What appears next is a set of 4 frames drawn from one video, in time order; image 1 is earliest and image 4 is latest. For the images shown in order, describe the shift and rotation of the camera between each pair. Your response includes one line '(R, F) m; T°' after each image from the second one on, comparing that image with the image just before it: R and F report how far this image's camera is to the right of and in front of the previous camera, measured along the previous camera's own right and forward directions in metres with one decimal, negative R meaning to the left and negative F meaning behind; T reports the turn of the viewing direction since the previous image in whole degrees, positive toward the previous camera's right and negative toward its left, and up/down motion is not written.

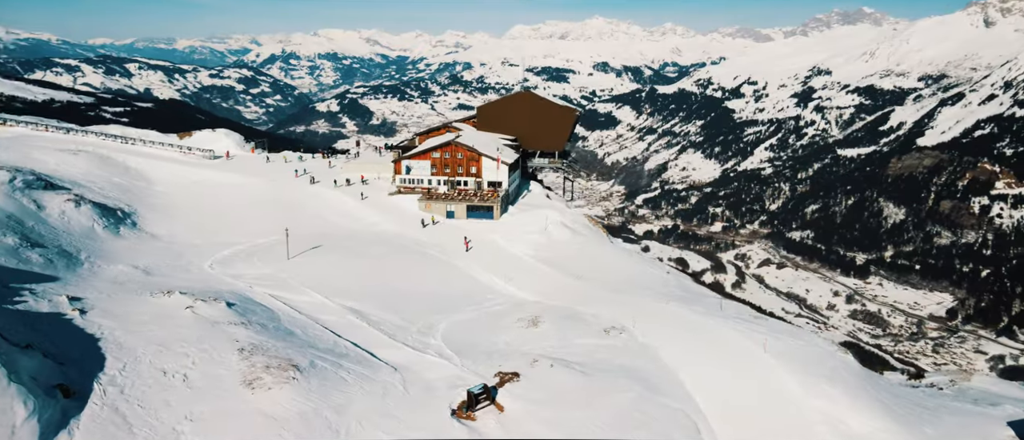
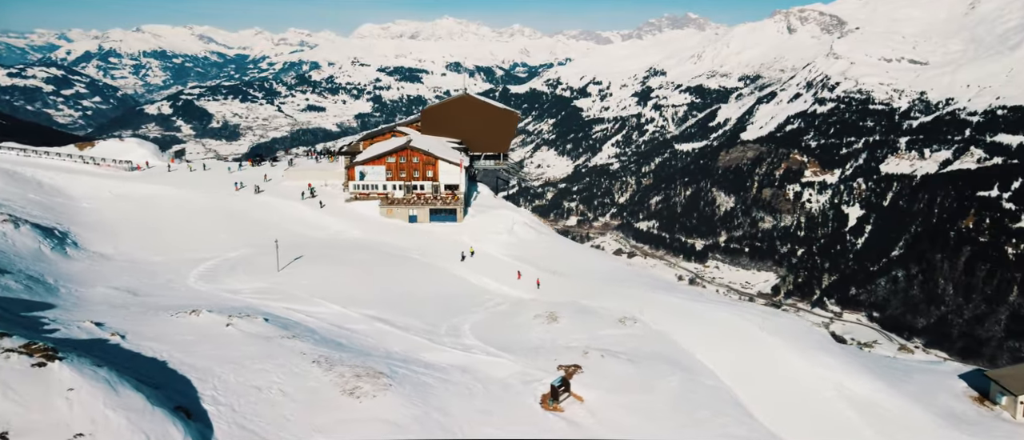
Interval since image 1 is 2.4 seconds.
(-5.0, -0.4) m; +8°
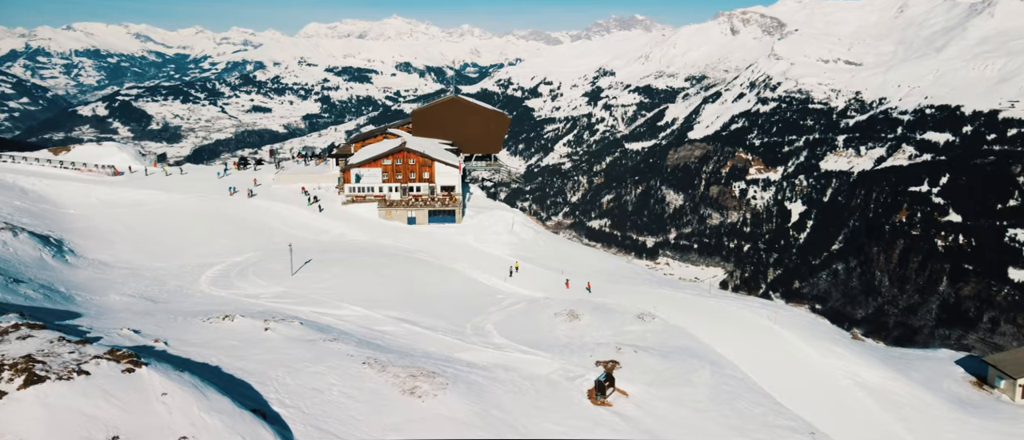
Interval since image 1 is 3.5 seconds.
(-2.1, -0.2) m; +2°
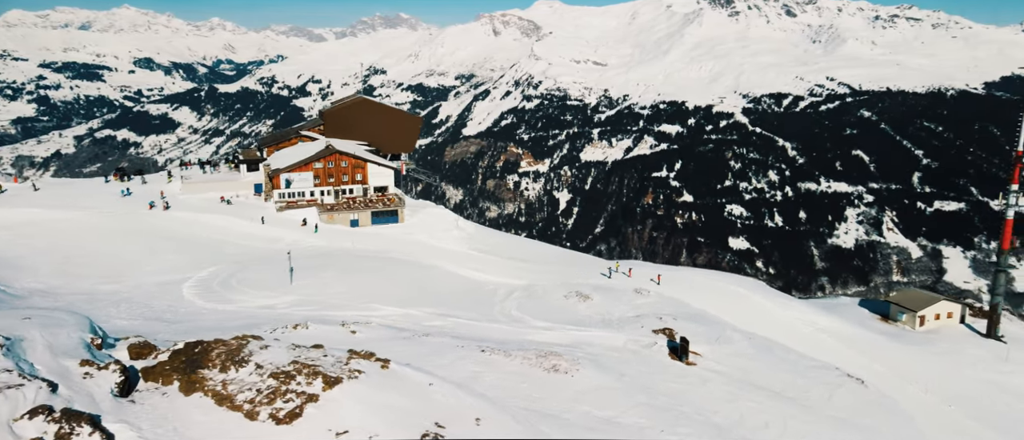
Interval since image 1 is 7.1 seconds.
(-7.2, -0.8) m; +12°
